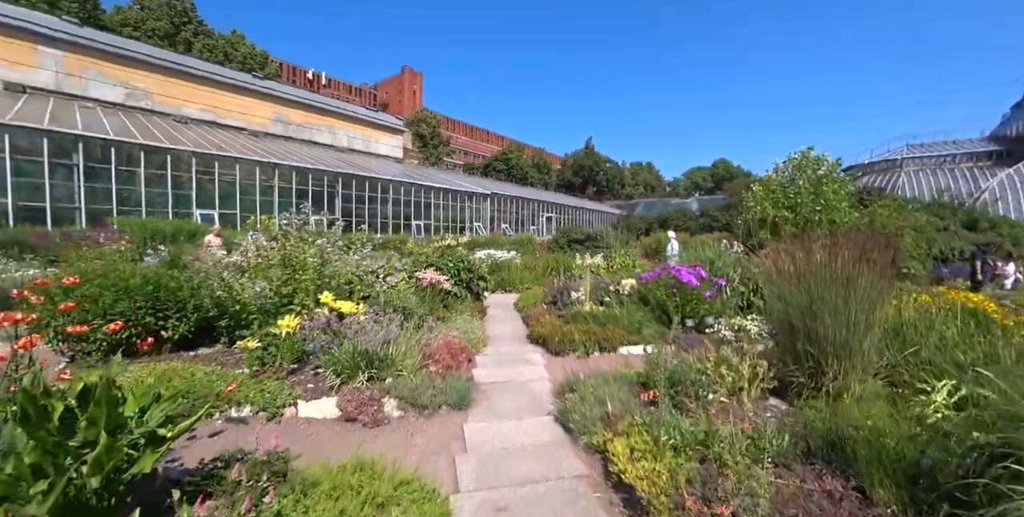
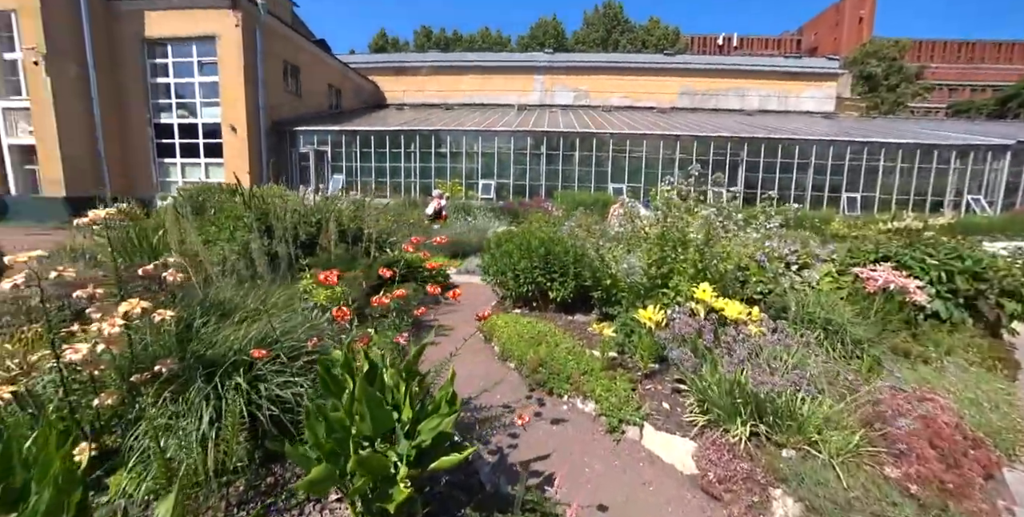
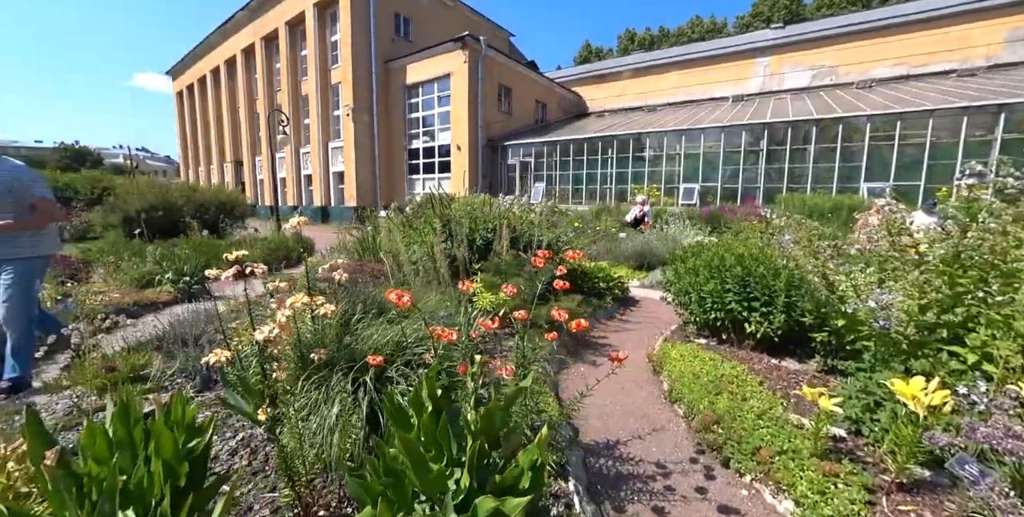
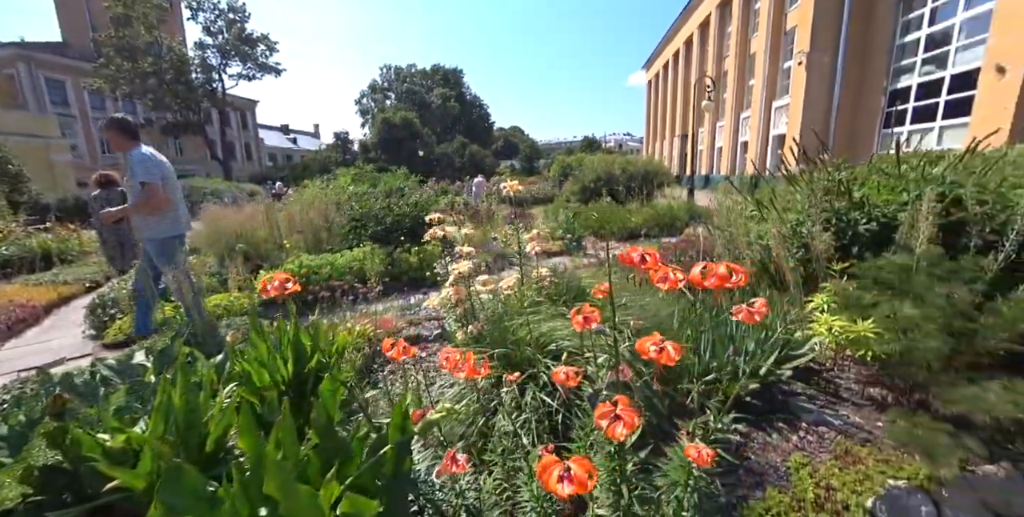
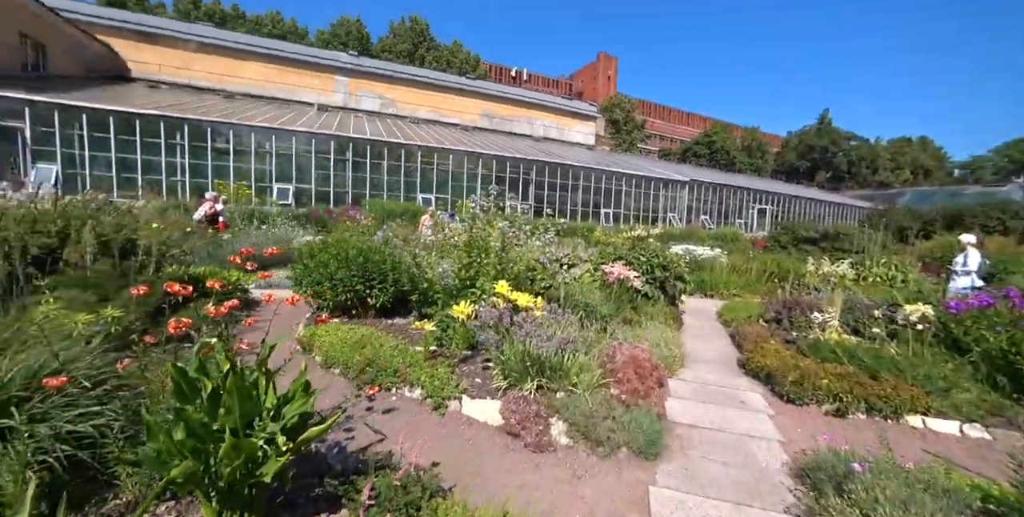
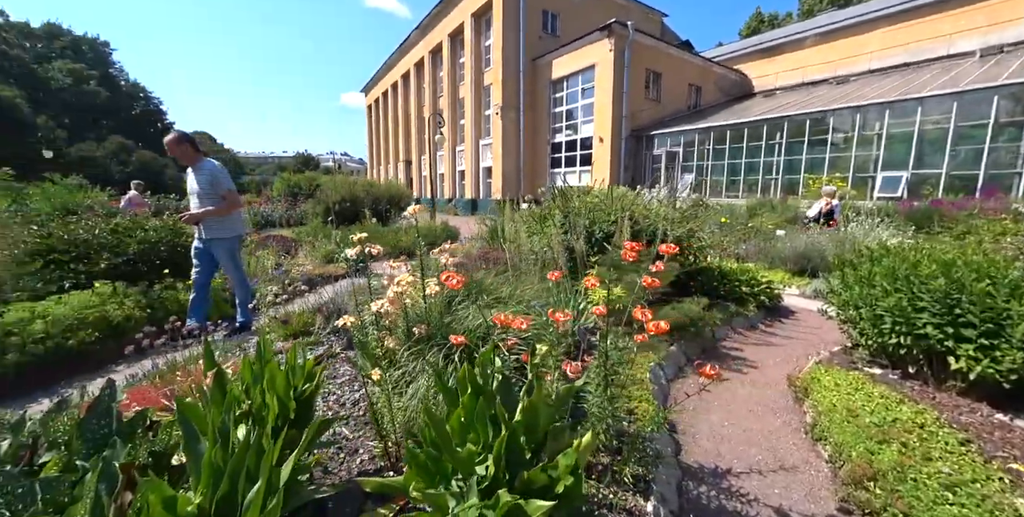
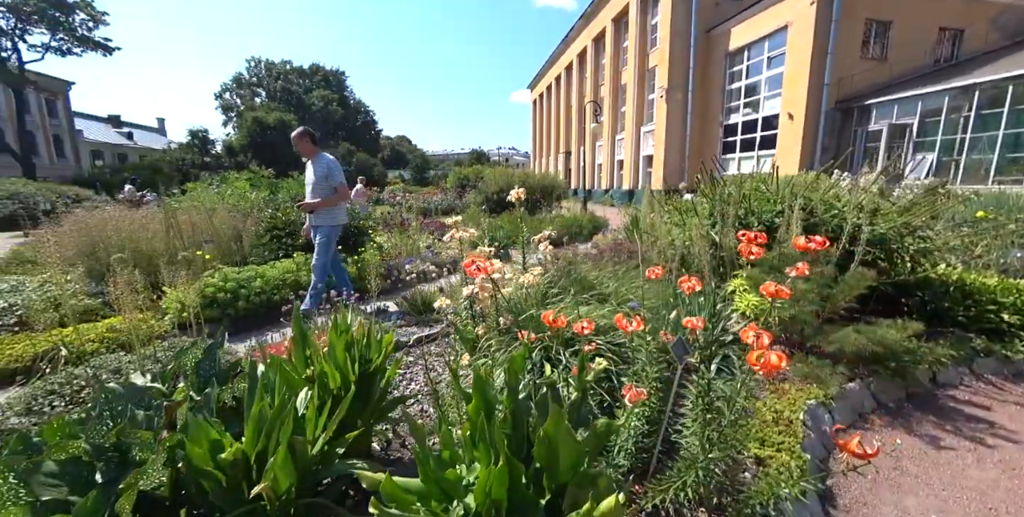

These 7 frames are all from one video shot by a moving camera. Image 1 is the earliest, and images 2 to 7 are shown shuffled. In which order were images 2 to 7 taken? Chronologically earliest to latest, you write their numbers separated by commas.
5, 2, 3, 6, 7, 4
